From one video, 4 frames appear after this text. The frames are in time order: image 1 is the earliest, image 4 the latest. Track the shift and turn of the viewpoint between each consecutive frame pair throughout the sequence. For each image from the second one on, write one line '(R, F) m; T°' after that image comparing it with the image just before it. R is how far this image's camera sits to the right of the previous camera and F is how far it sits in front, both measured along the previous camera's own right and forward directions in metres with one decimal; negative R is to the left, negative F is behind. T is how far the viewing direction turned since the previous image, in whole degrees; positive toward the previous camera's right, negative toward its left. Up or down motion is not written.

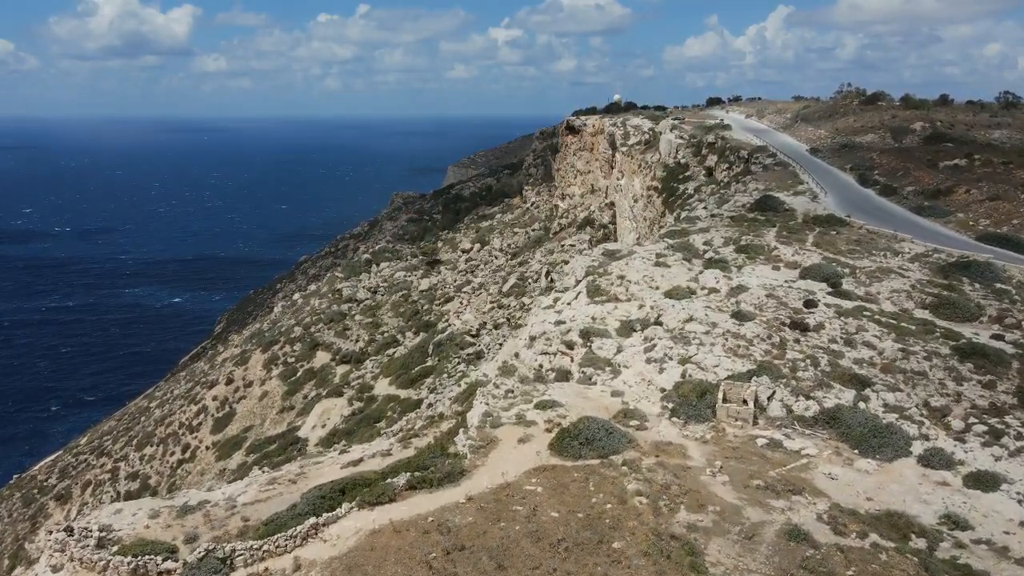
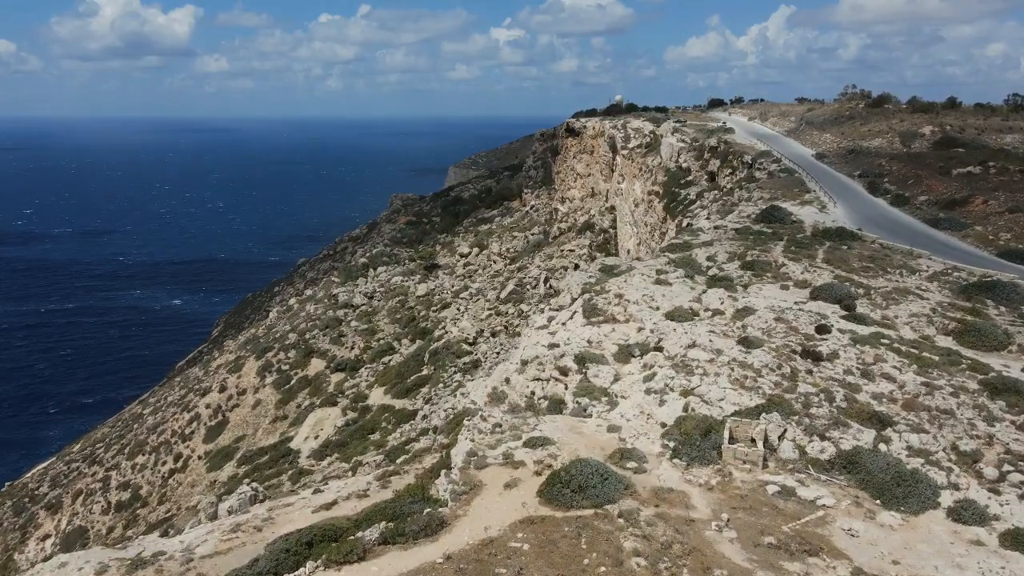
(+0.3, +1.0) m; 0°
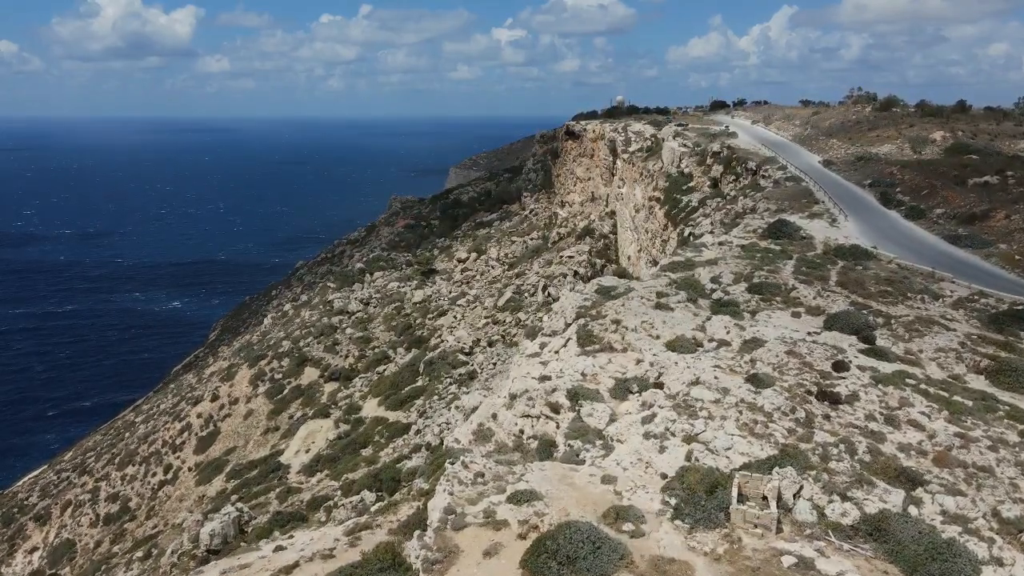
(+0.3, +1.2) m; 0°
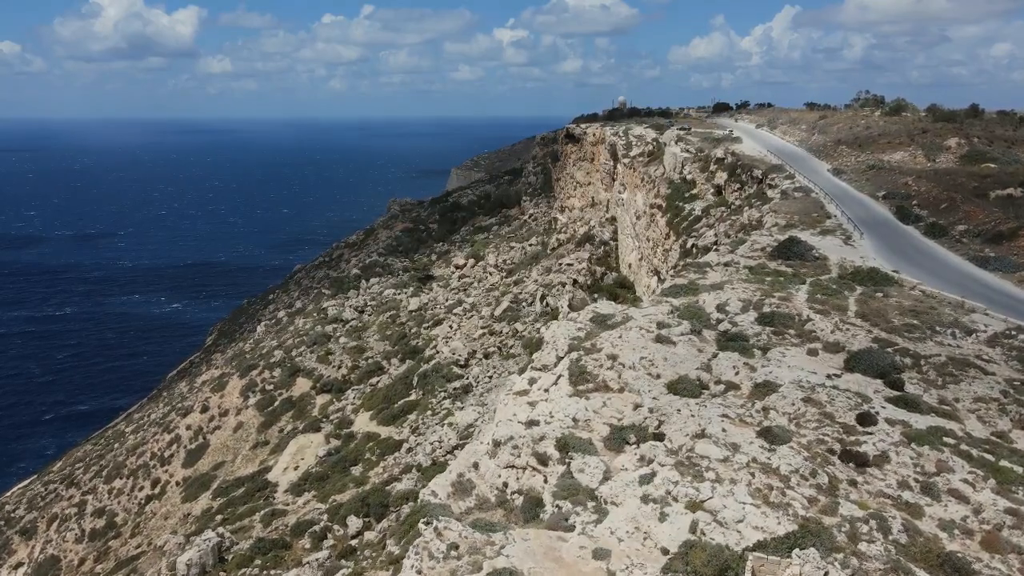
(+0.4, +1.4) m; 0°
